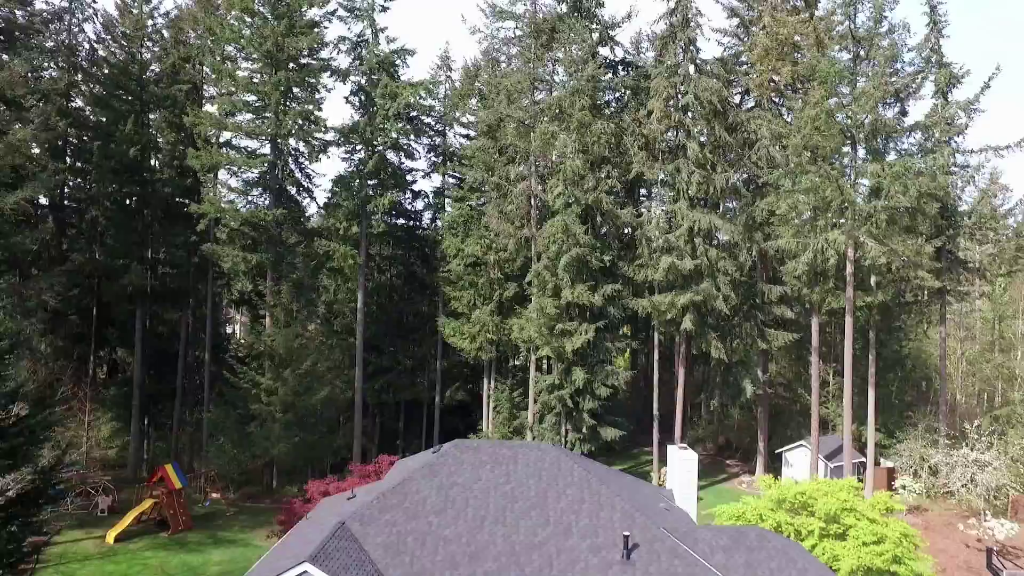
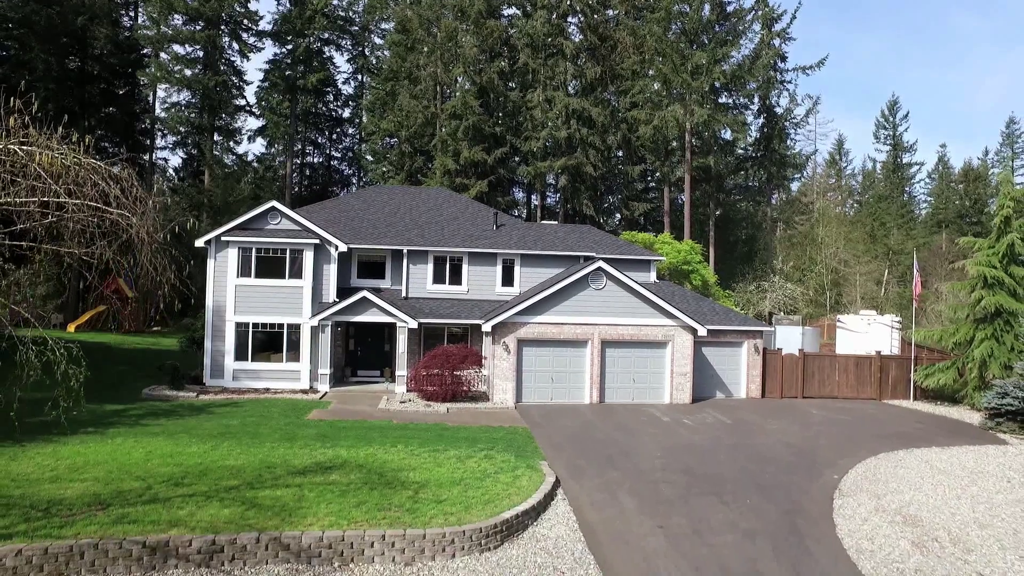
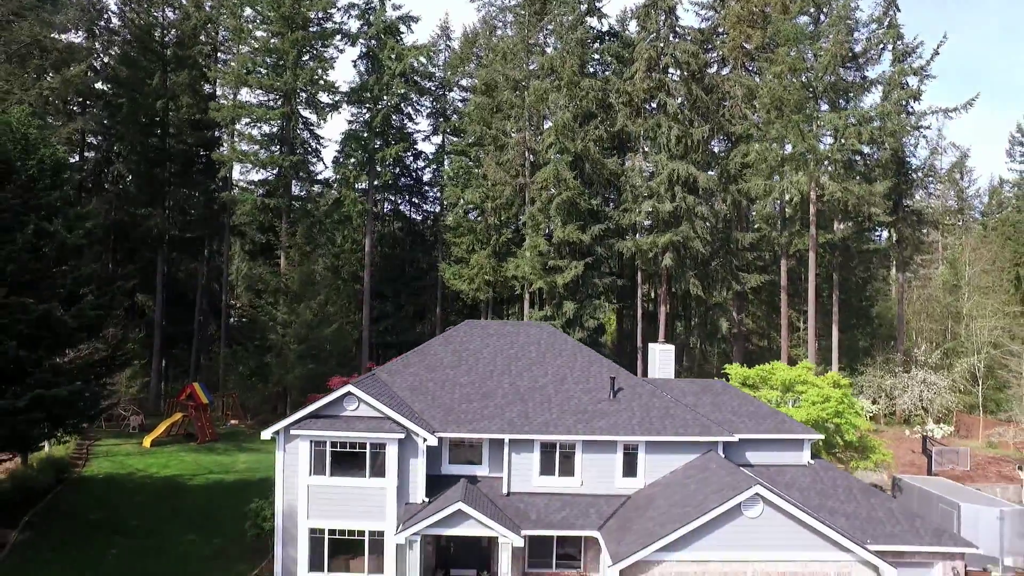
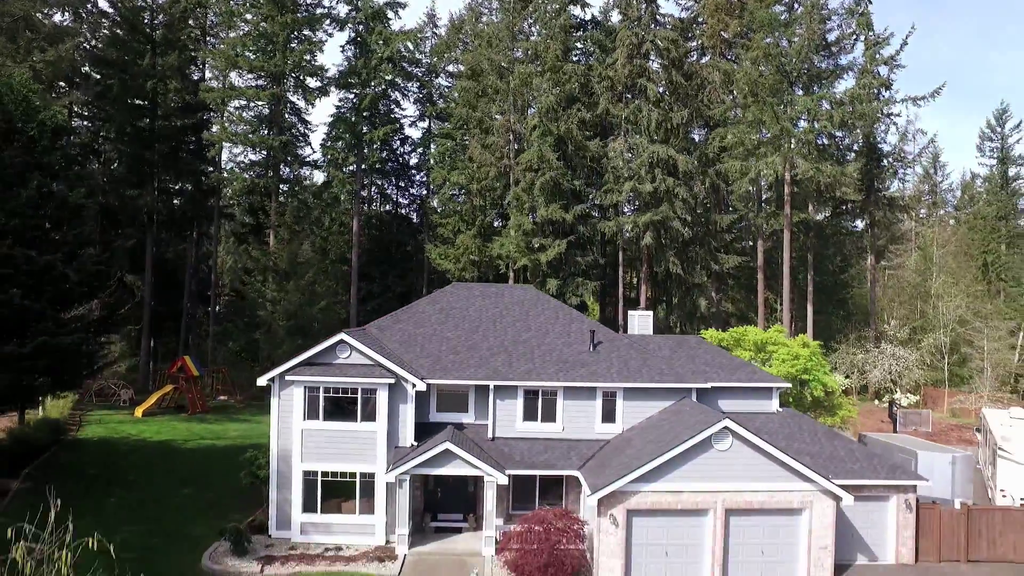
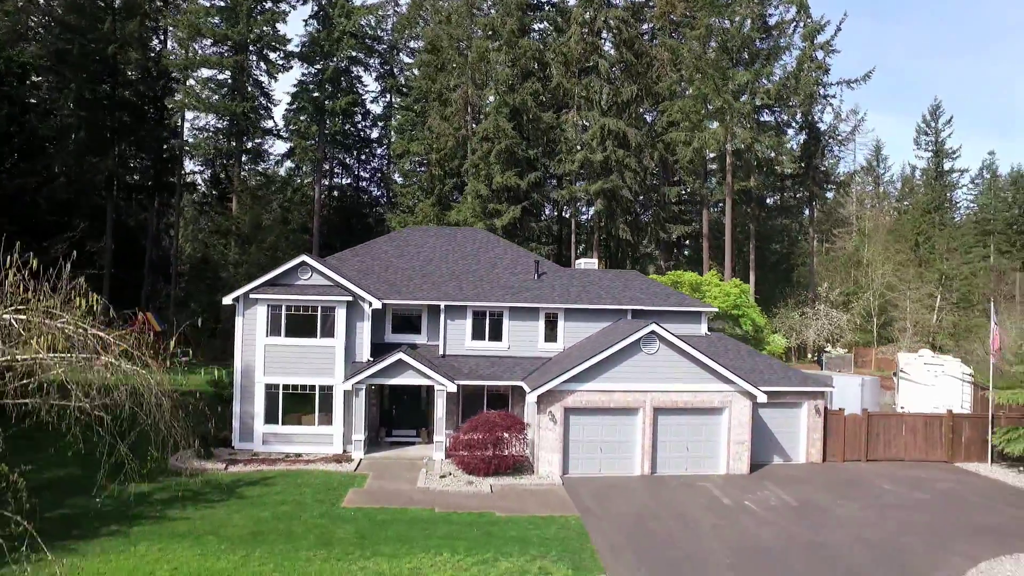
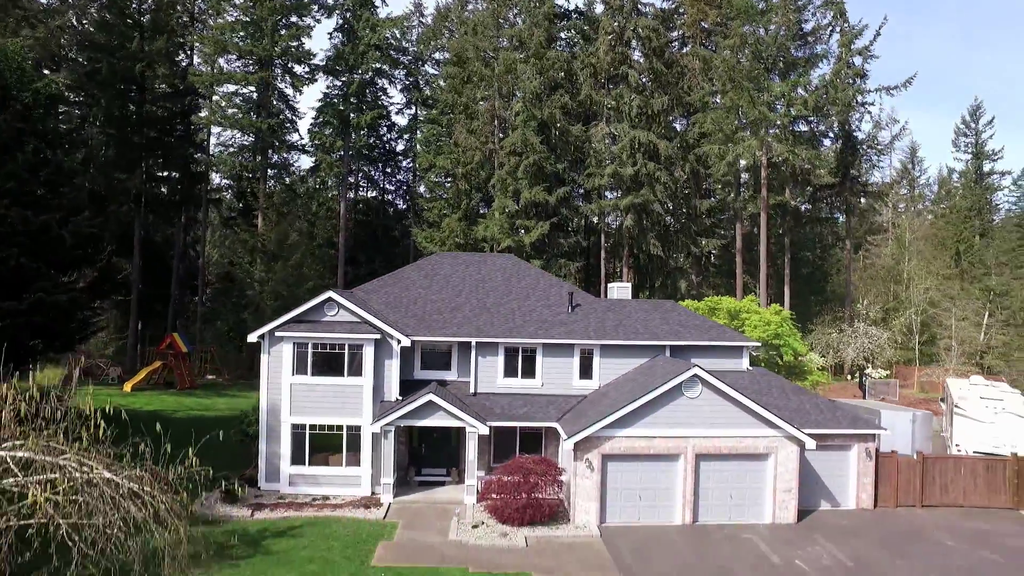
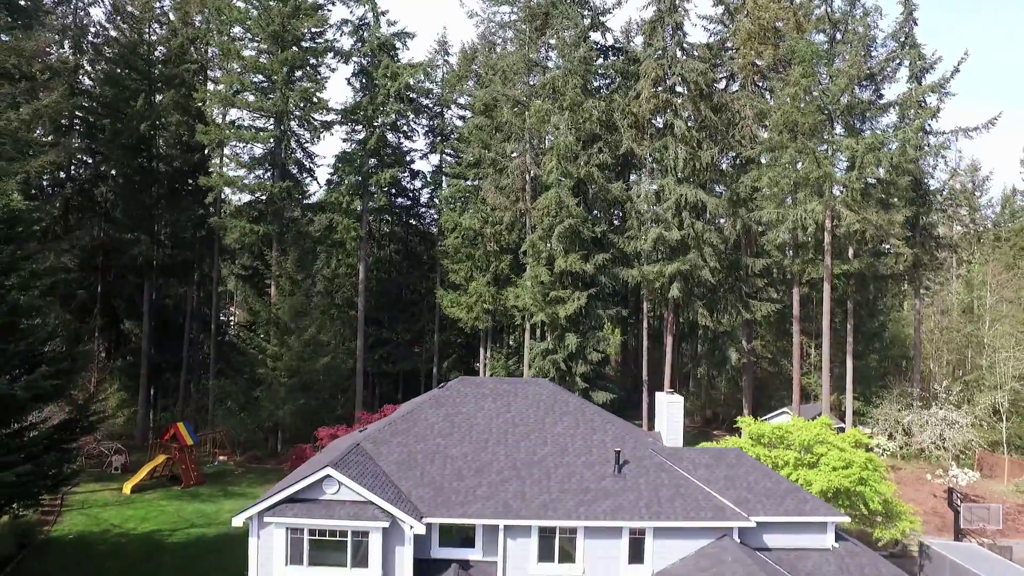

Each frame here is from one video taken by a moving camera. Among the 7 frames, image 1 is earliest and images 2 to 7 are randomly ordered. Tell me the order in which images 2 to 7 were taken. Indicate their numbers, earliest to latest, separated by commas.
7, 3, 4, 6, 5, 2
